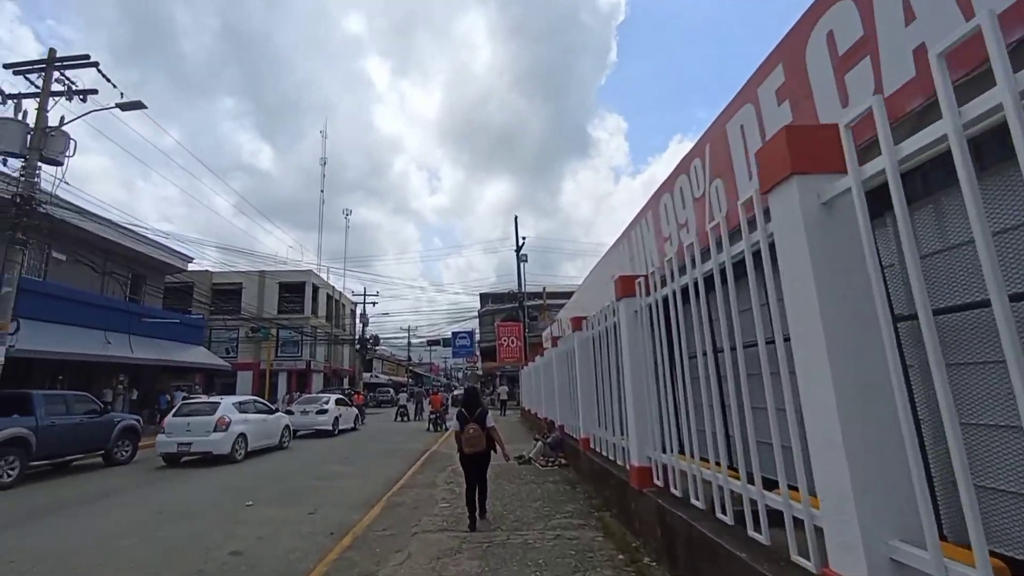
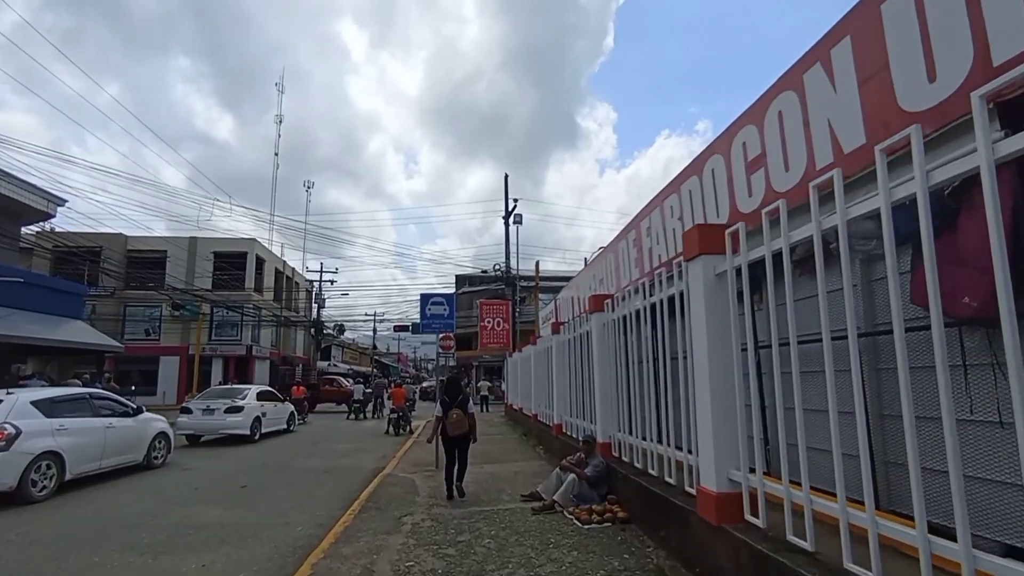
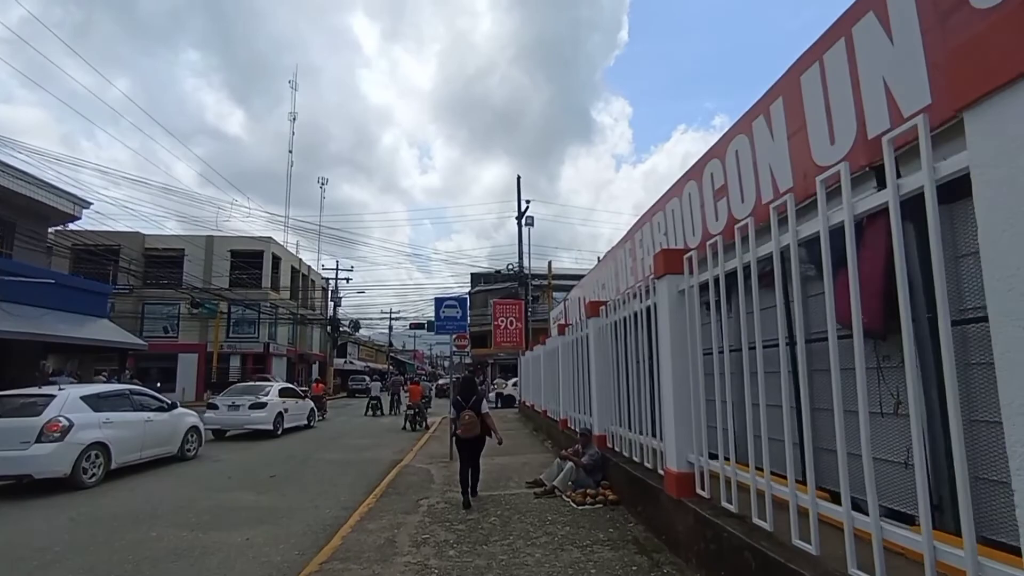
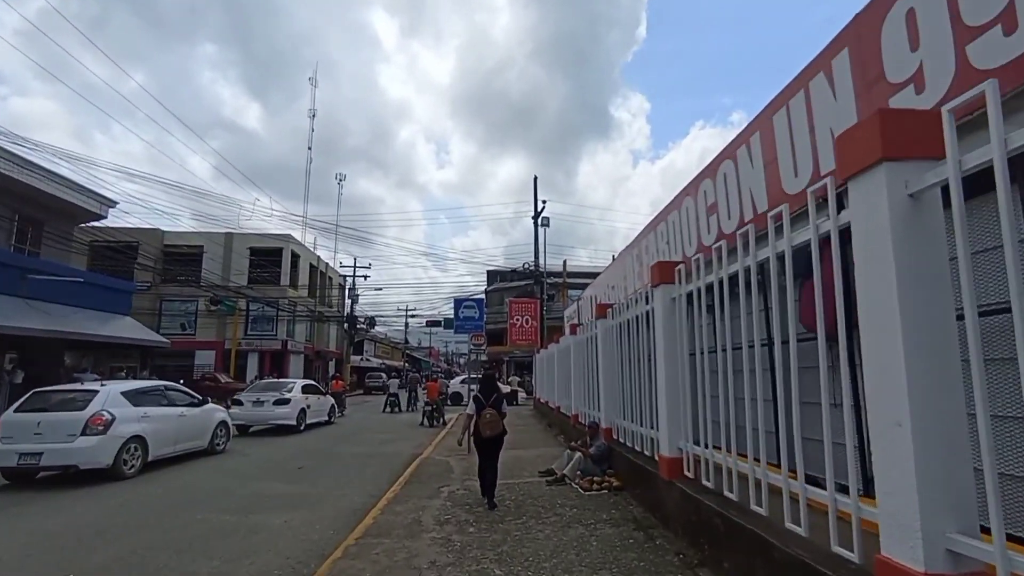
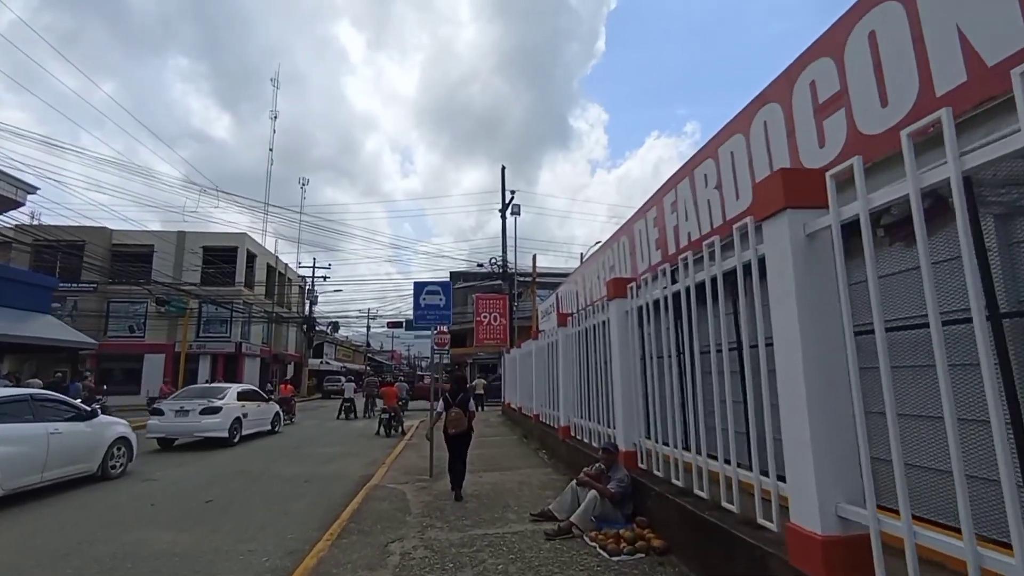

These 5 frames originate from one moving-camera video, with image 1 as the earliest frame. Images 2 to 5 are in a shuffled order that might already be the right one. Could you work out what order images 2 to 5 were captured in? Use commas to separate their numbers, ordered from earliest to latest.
4, 3, 2, 5
